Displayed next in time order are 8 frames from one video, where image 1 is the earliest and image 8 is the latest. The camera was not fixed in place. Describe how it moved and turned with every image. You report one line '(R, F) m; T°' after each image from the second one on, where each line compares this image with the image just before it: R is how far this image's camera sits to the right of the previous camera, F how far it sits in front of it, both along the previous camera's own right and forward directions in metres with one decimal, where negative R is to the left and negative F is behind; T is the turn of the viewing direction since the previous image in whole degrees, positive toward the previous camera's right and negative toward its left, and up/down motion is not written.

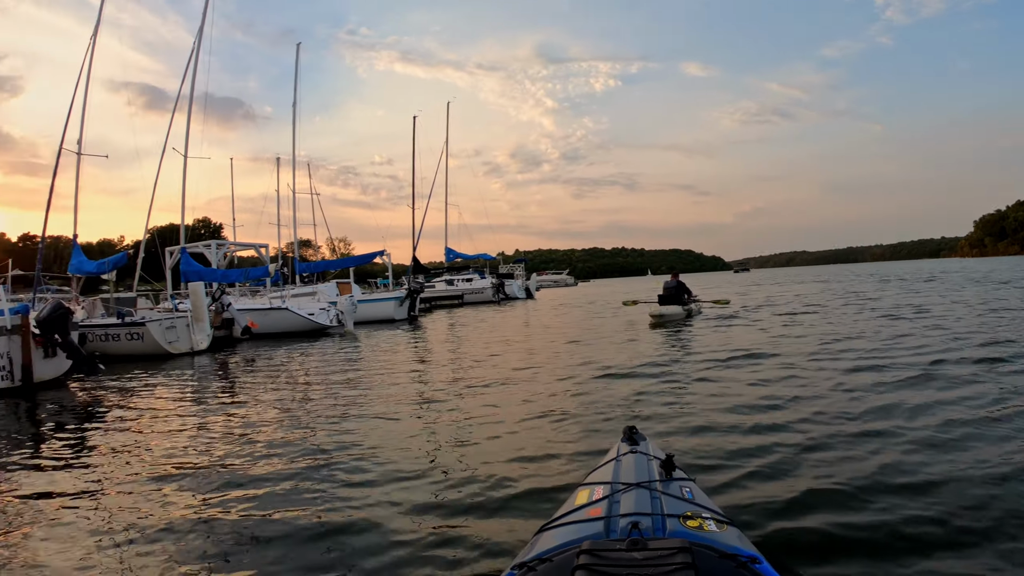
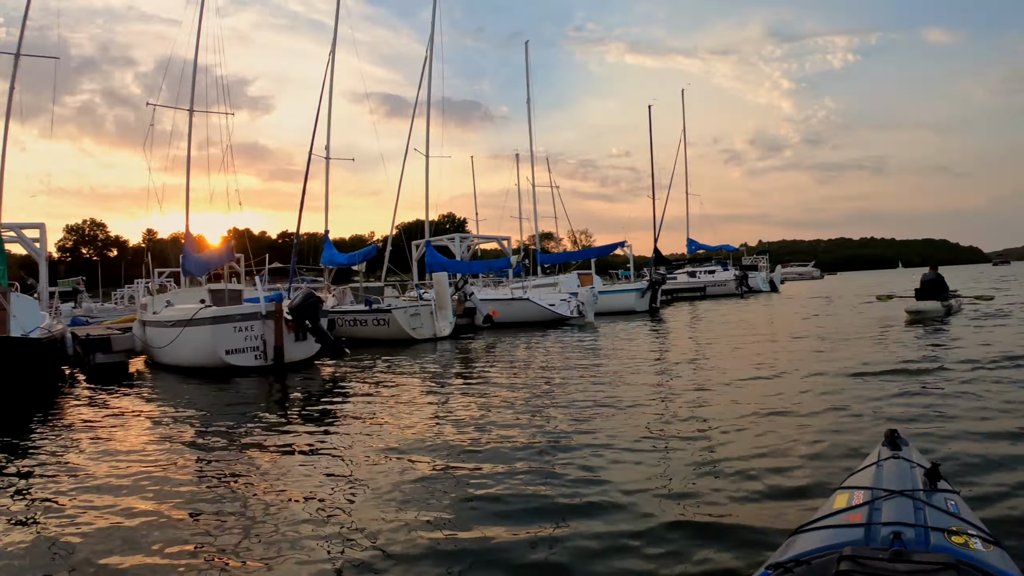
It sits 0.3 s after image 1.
(-0.8, -0.3) m; -13°
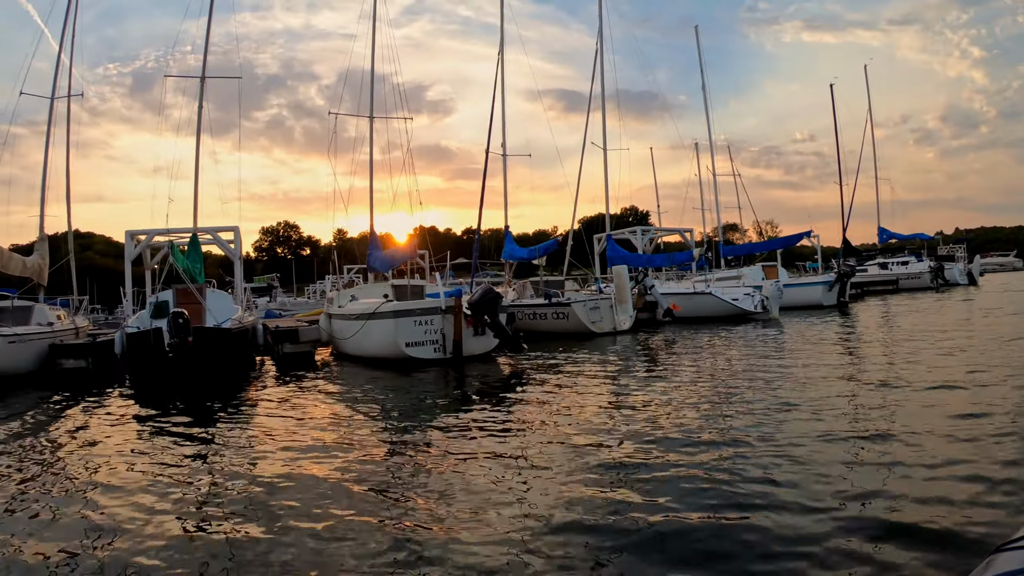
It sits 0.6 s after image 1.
(-0.4, 0.0) m; -13°
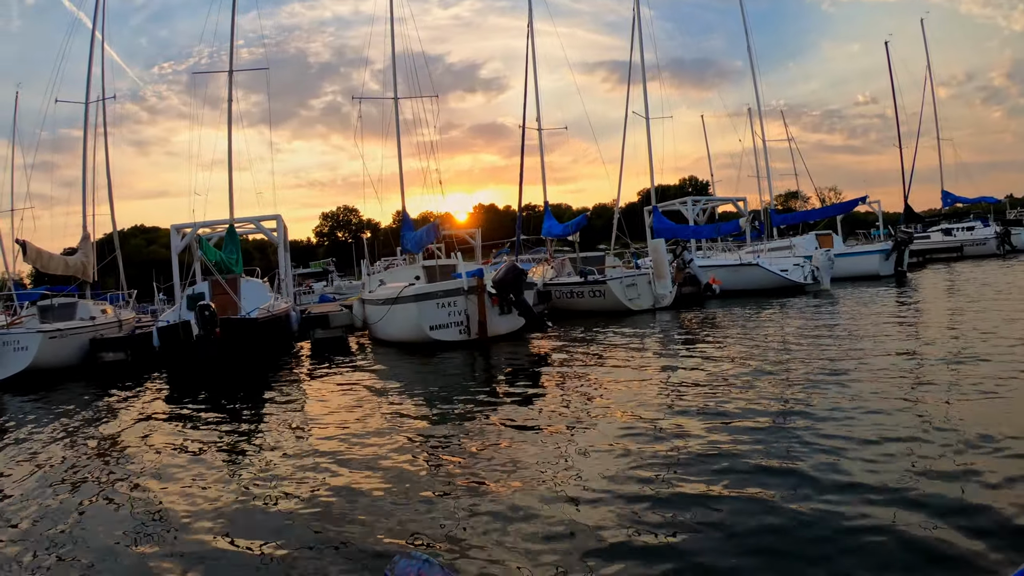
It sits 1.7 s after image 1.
(+0.1, +0.1) m; -4°
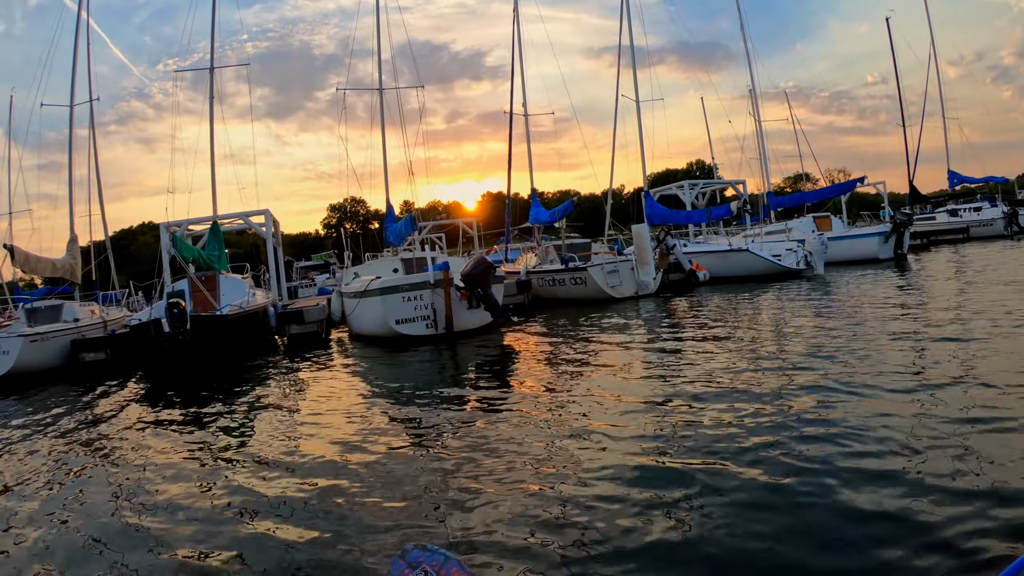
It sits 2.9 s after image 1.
(+0.3, +0.2) m; -1°
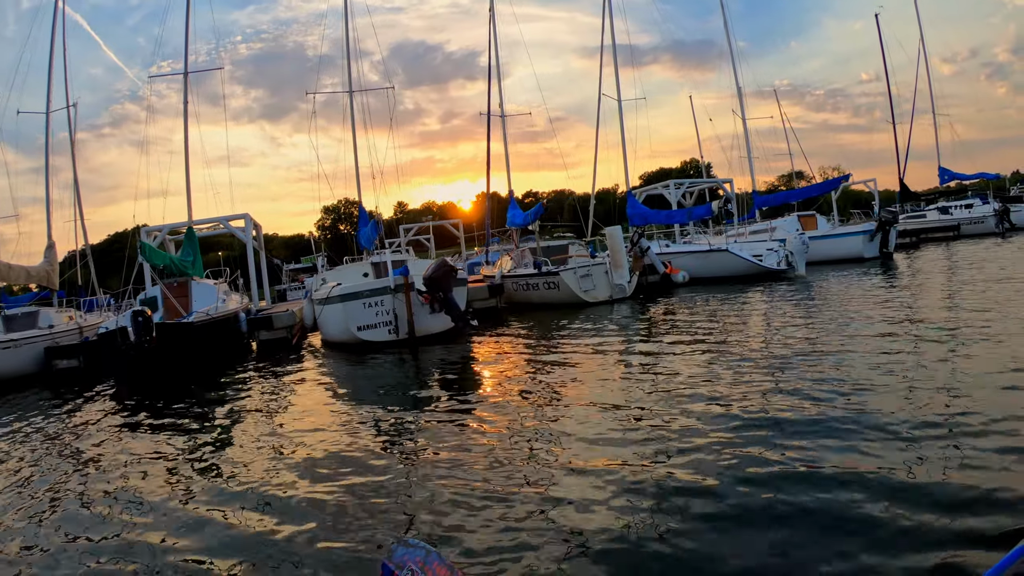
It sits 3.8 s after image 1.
(+0.3, +0.2) m; 0°
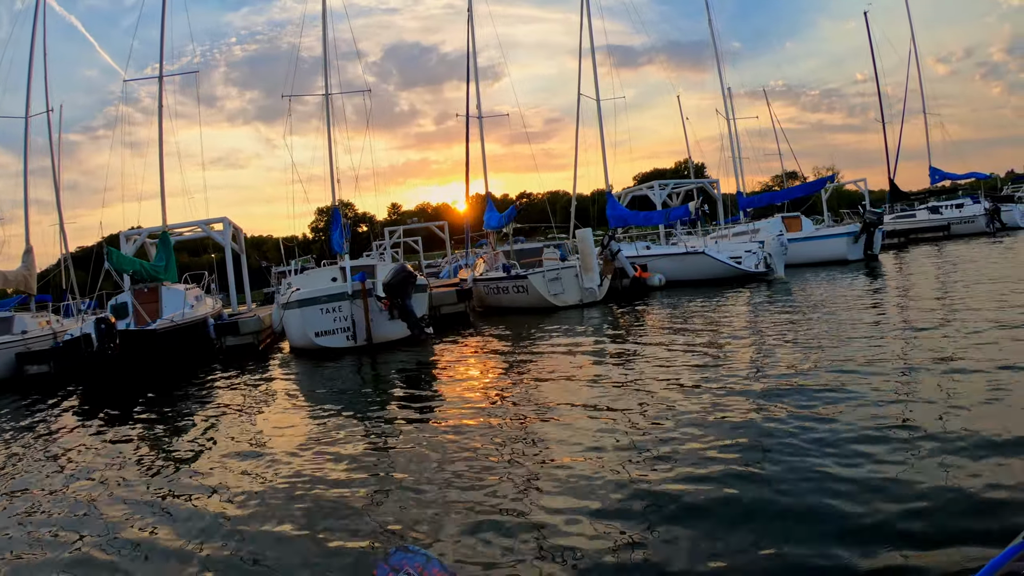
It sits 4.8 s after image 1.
(+0.3, +0.2) m; 0°
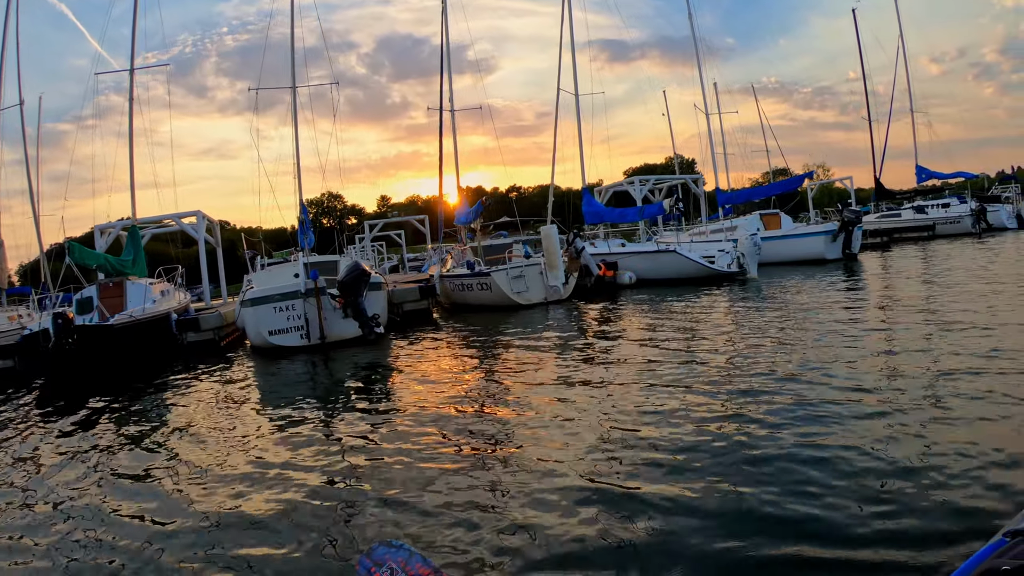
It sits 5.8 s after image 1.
(+0.3, +0.2) m; +1°
